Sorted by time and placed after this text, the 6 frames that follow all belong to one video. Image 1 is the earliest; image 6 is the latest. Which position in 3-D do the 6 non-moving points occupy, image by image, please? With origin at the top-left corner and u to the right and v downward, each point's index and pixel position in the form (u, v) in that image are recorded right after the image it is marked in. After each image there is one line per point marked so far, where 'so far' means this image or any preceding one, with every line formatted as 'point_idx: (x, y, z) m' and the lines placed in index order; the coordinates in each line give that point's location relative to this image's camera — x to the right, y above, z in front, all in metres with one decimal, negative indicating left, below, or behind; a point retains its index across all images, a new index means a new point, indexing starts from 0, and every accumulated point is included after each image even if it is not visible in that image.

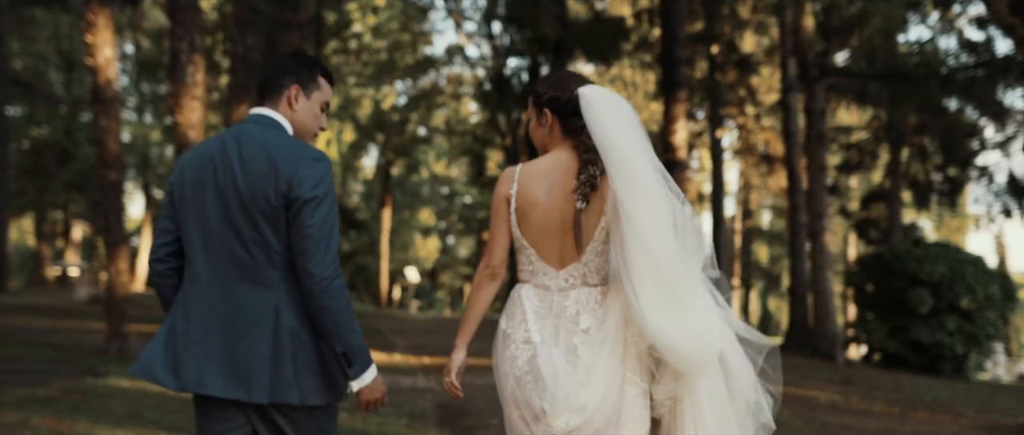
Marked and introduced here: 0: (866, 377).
0: (+5.5, -2.5, +16.4) m
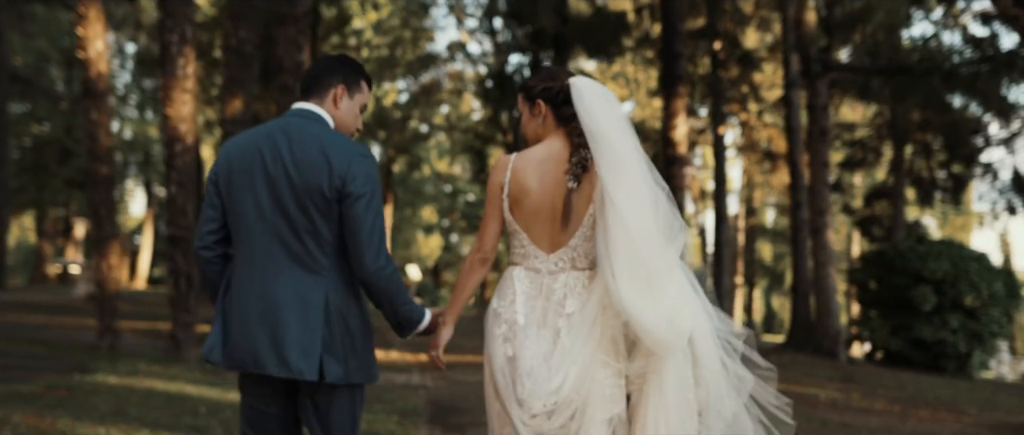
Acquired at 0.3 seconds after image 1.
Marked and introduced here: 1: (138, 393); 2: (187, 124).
0: (+5.5, -2.4, +16.2) m
1: (-2.9, -1.4, +8.3) m
2: (-4.0, +1.2, +12.7) m
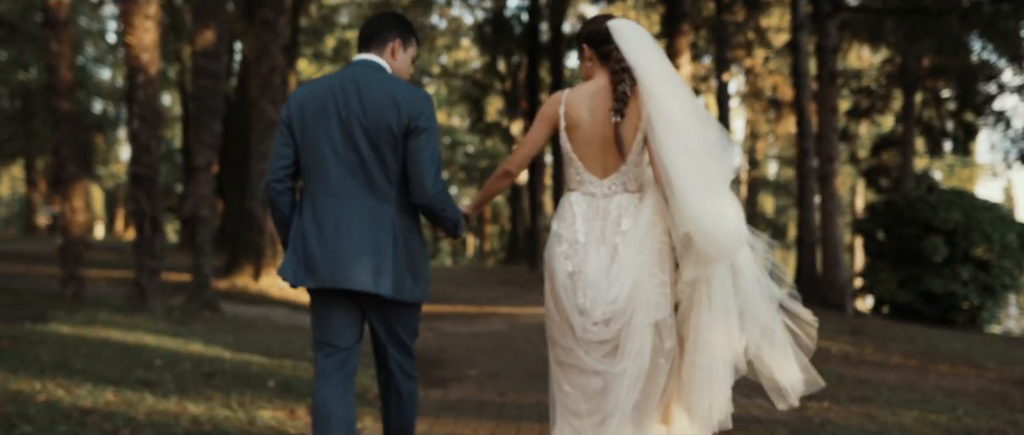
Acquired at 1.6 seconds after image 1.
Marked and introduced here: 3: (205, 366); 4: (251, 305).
0: (+5.4, -1.6, +15.6) m
1: (-3.0, -0.9, +7.6) m
2: (-4.1, +1.8, +11.9) m
3: (-2.0, -1.0, +6.9) m
4: (-3.6, -1.2, +14.5) m
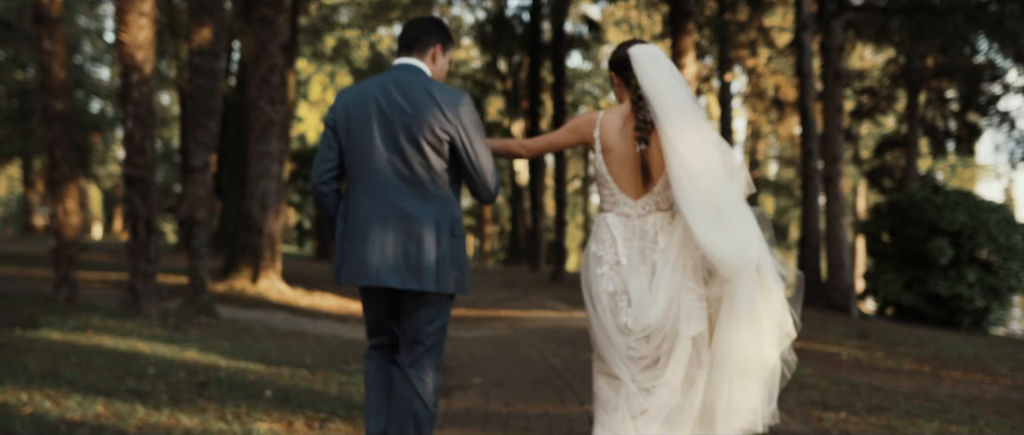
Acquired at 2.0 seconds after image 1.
0: (+5.4, -1.7, +15.4) m
1: (-3.0, -0.9, +7.4) m
2: (-4.0, +1.8, +11.7) m
3: (-2.0, -1.0, +6.7) m
4: (-3.5, -1.2, +14.3) m
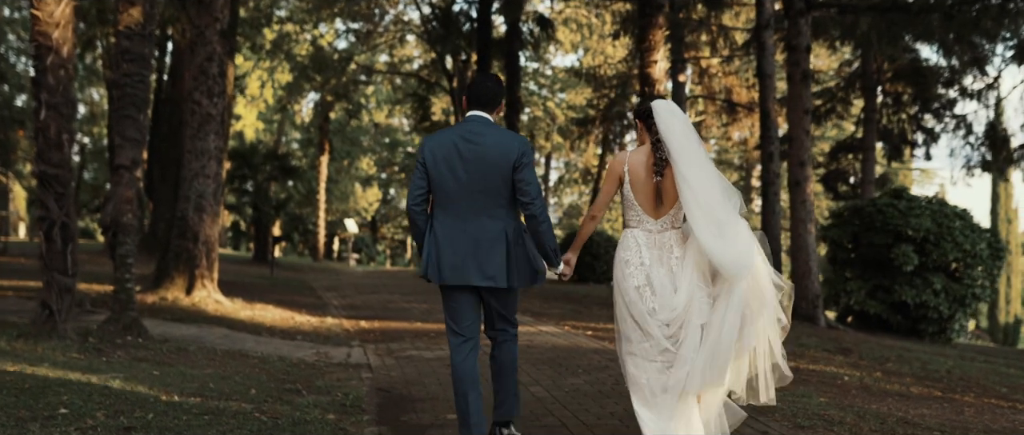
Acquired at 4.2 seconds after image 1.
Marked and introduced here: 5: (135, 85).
0: (+4.8, -1.8, +14.6) m
1: (-3.1, -1.0, +6.2) m
2: (-4.4, +1.8, +10.4) m
3: (-2.0, -1.0, +5.6) m
4: (-4.0, -1.3, +13.0) m
5: (-3.9, +1.4, +11.1) m
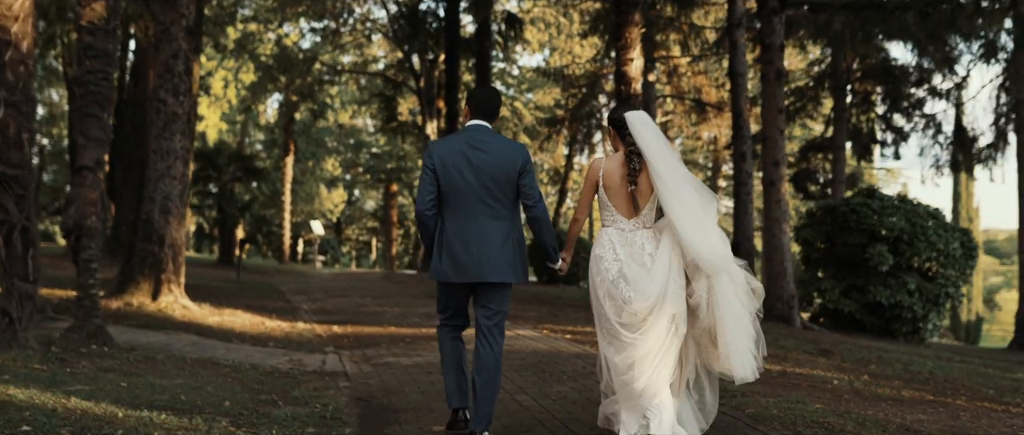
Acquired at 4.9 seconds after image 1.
0: (+4.5, -1.8, +14.5) m
1: (-3.1, -1.0, +5.8) m
2: (-4.6, +1.8, +10.0) m
3: (-2.1, -1.1, +5.2) m
4: (-4.3, -1.3, +12.6) m
5: (-4.2, +1.4, +10.7) m
